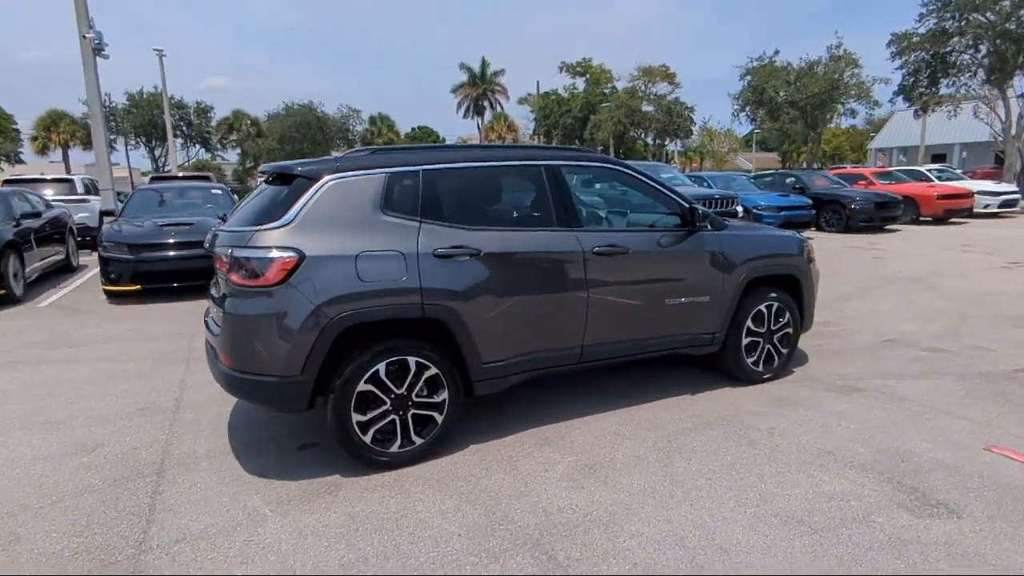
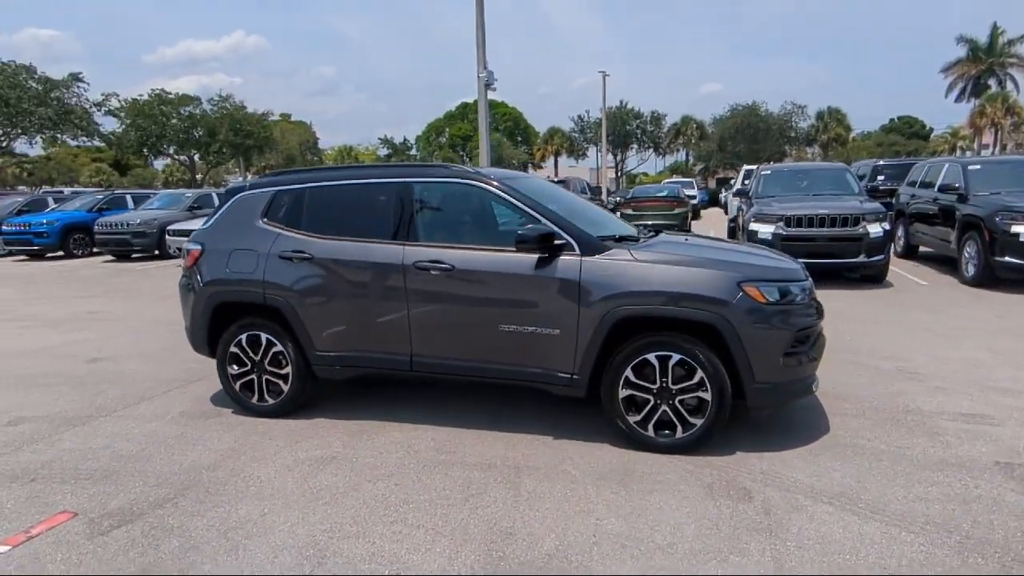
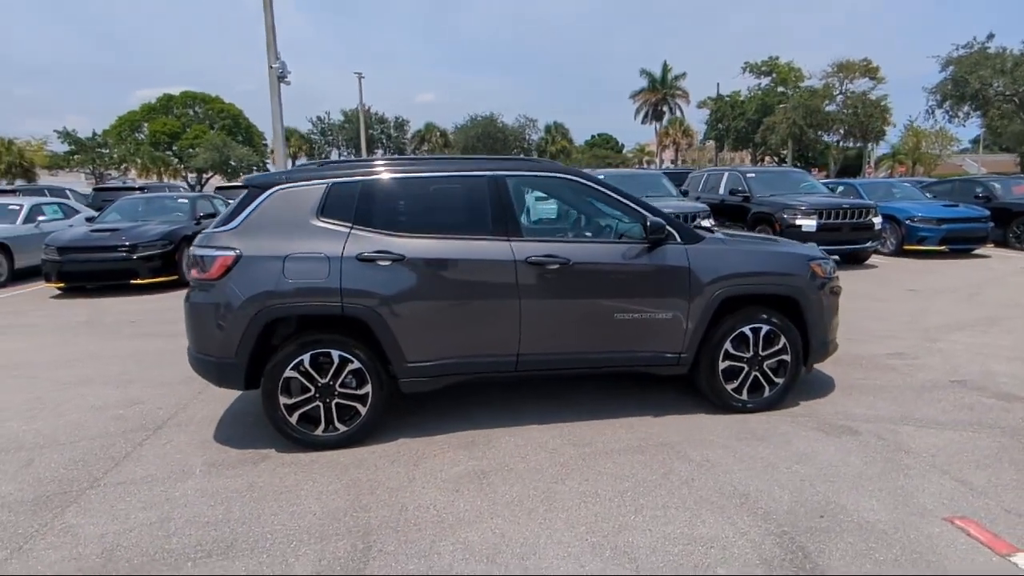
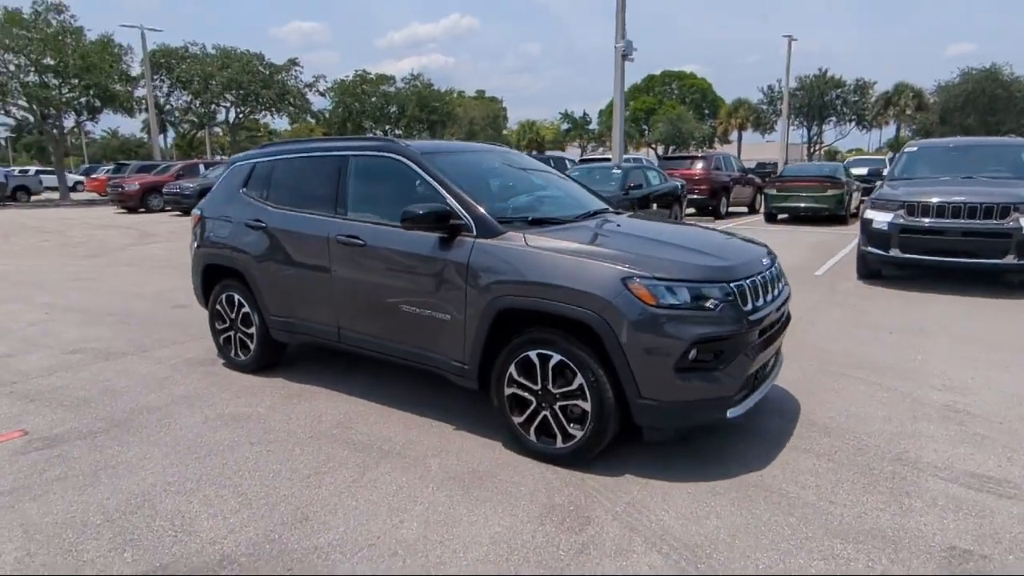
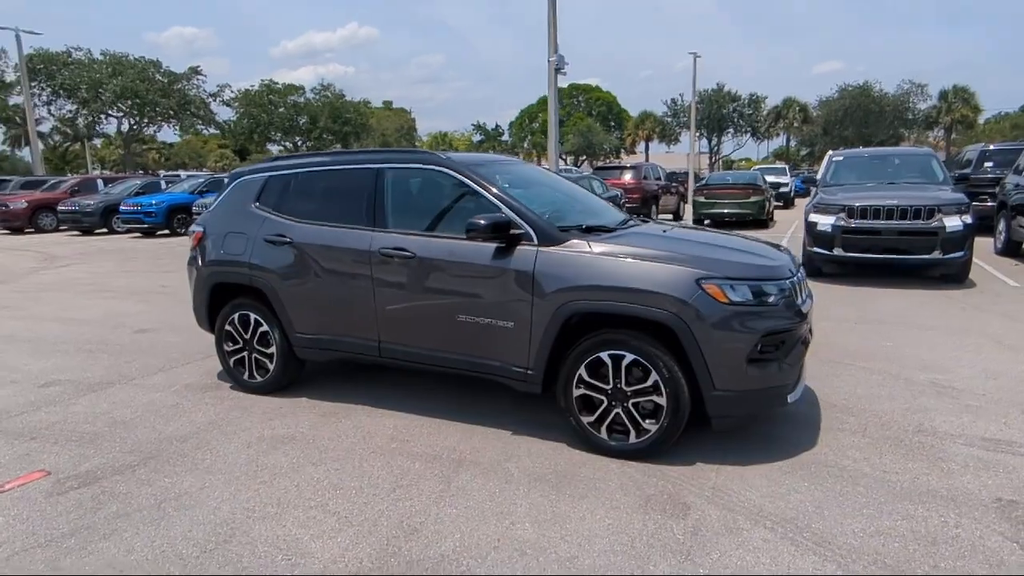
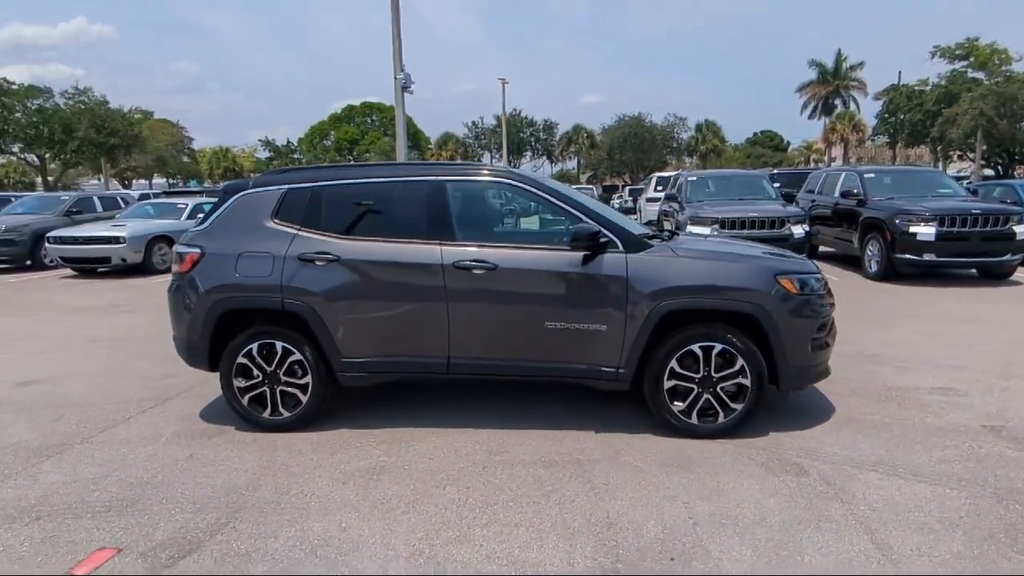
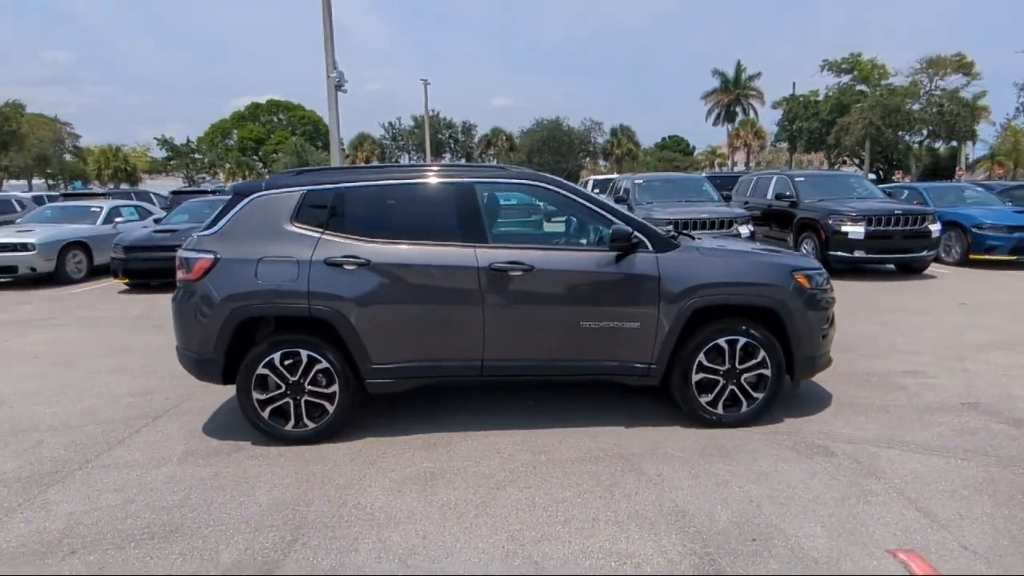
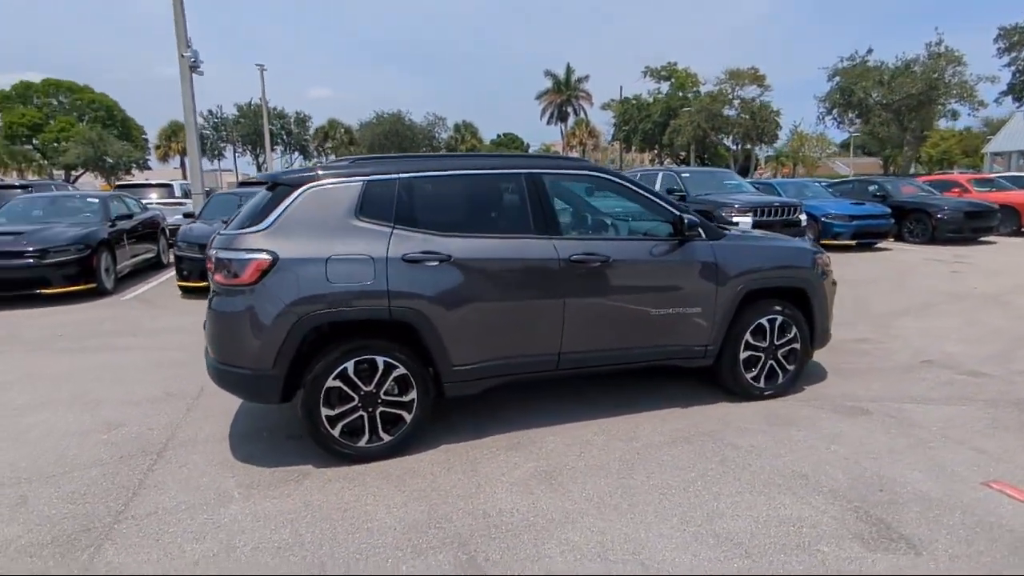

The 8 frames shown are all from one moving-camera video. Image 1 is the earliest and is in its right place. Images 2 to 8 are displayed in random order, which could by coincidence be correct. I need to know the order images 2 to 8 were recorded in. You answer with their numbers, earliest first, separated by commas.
8, 3, 7, 6, 2, 5, 4
